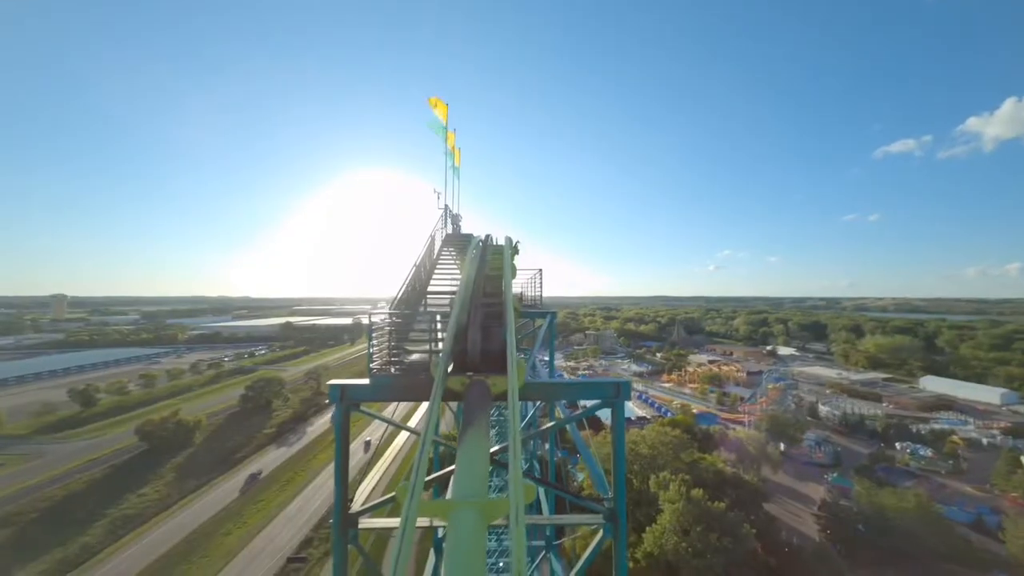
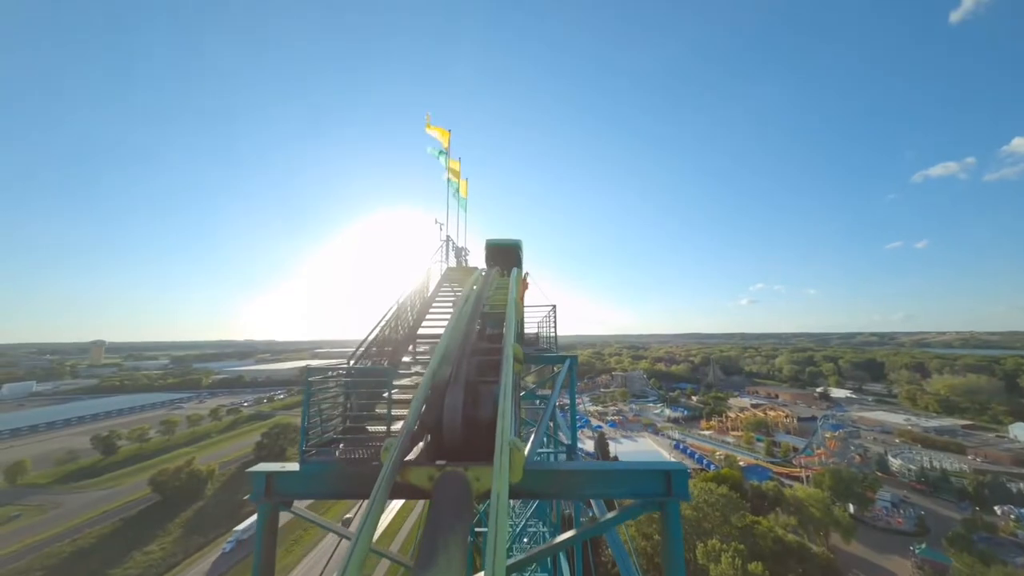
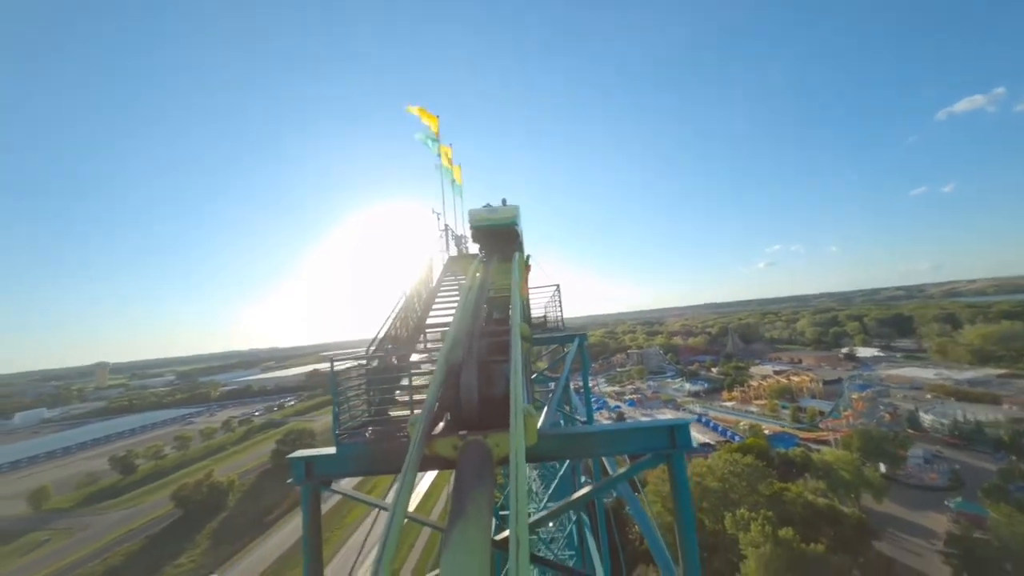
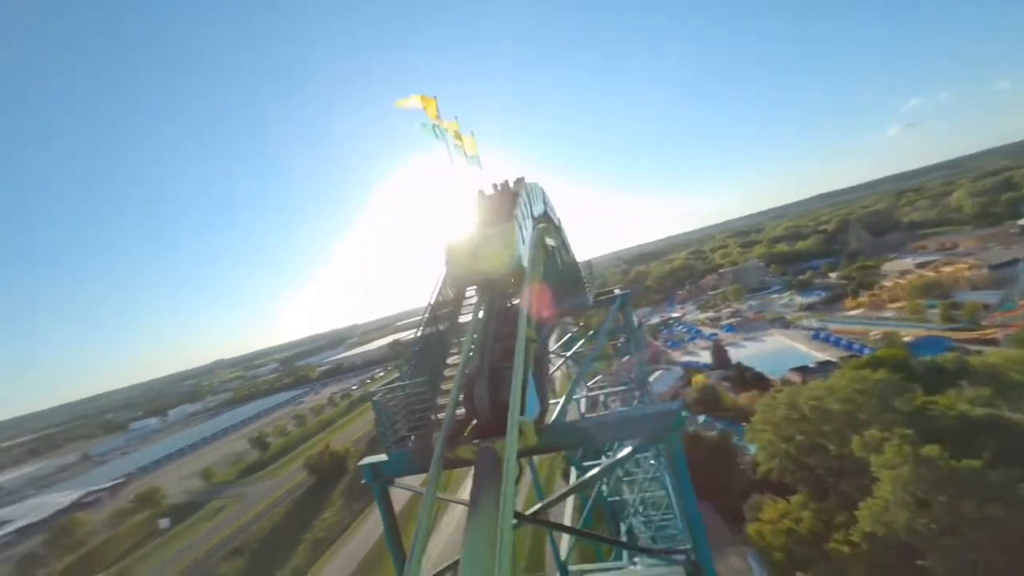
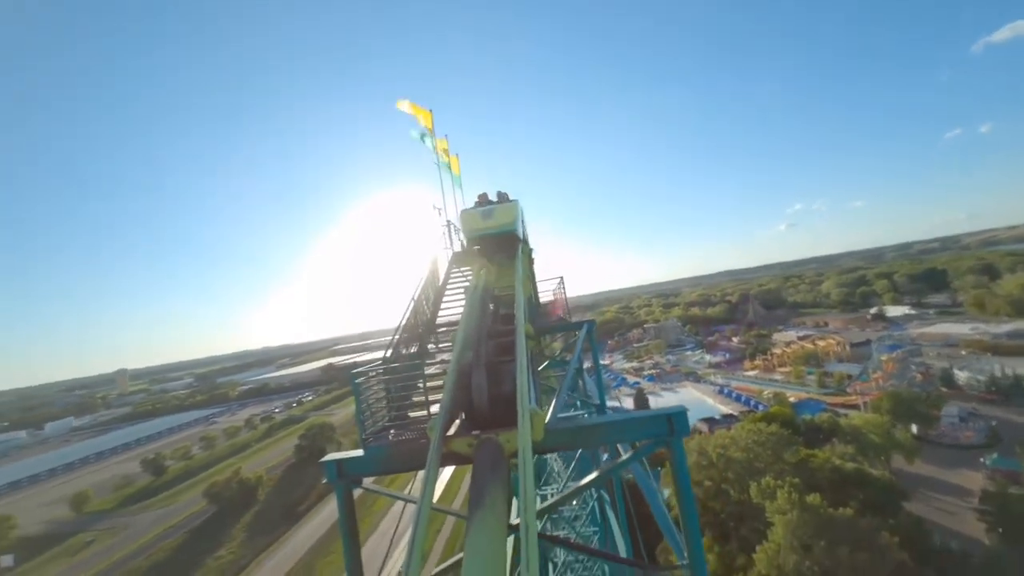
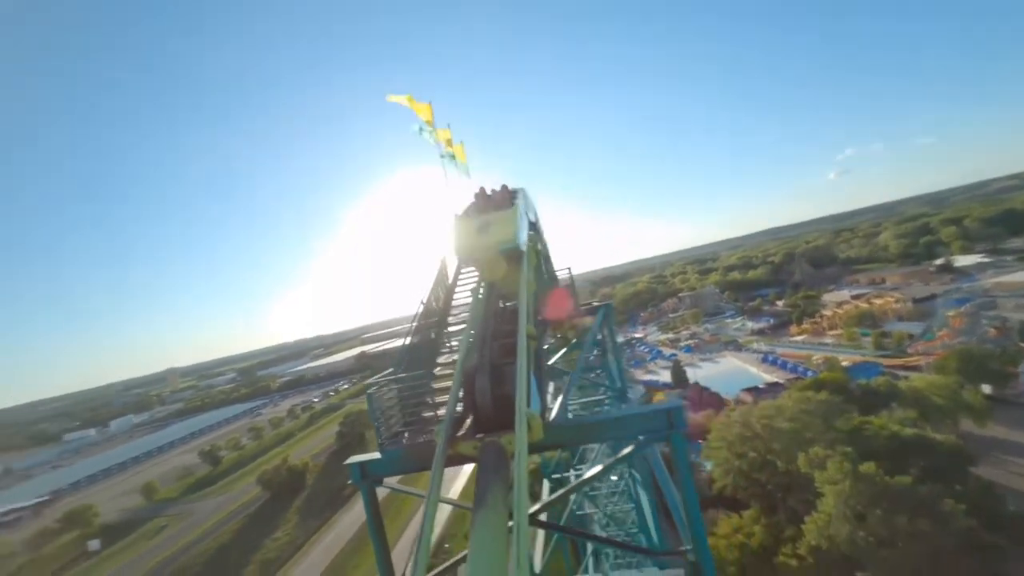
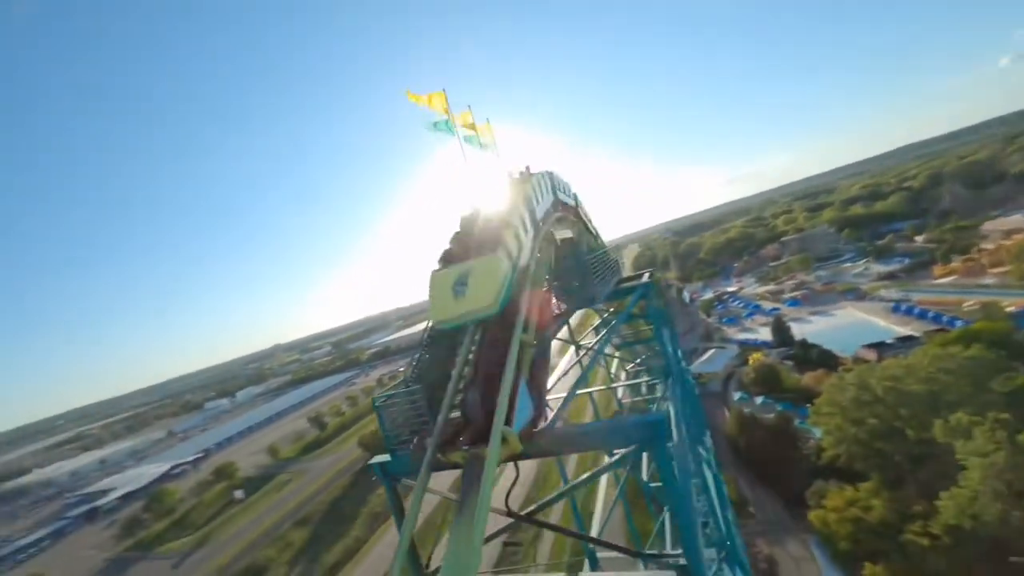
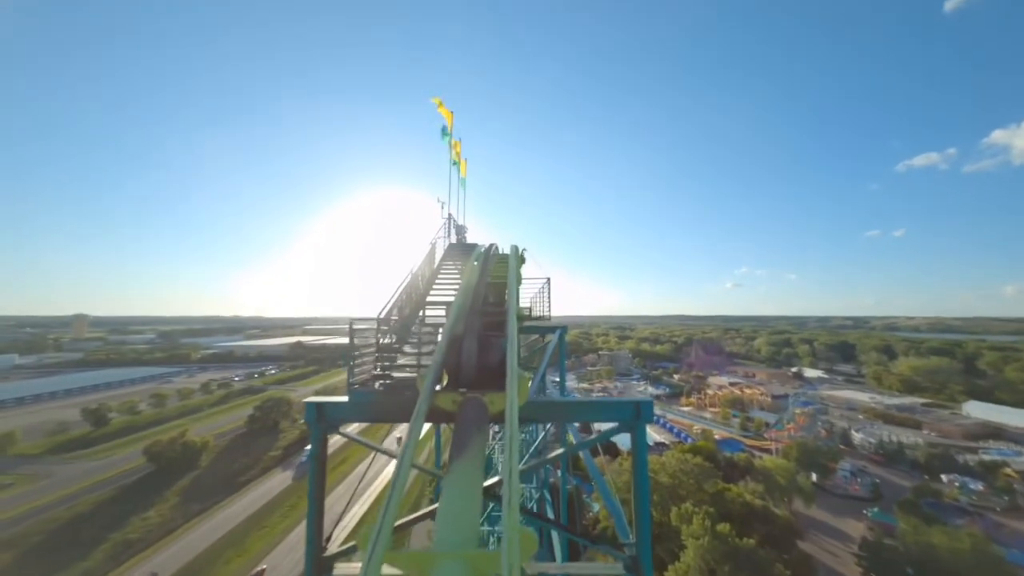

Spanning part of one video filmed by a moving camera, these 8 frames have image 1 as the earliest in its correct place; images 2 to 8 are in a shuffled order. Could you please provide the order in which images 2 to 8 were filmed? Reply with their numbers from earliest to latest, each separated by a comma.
8, 2, 3, 5, 6, 4, 7
